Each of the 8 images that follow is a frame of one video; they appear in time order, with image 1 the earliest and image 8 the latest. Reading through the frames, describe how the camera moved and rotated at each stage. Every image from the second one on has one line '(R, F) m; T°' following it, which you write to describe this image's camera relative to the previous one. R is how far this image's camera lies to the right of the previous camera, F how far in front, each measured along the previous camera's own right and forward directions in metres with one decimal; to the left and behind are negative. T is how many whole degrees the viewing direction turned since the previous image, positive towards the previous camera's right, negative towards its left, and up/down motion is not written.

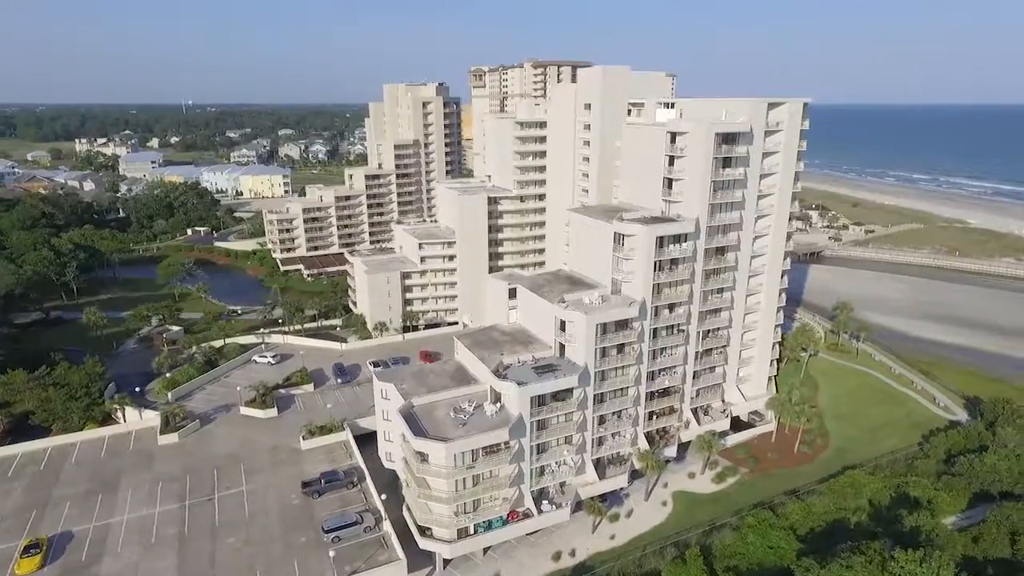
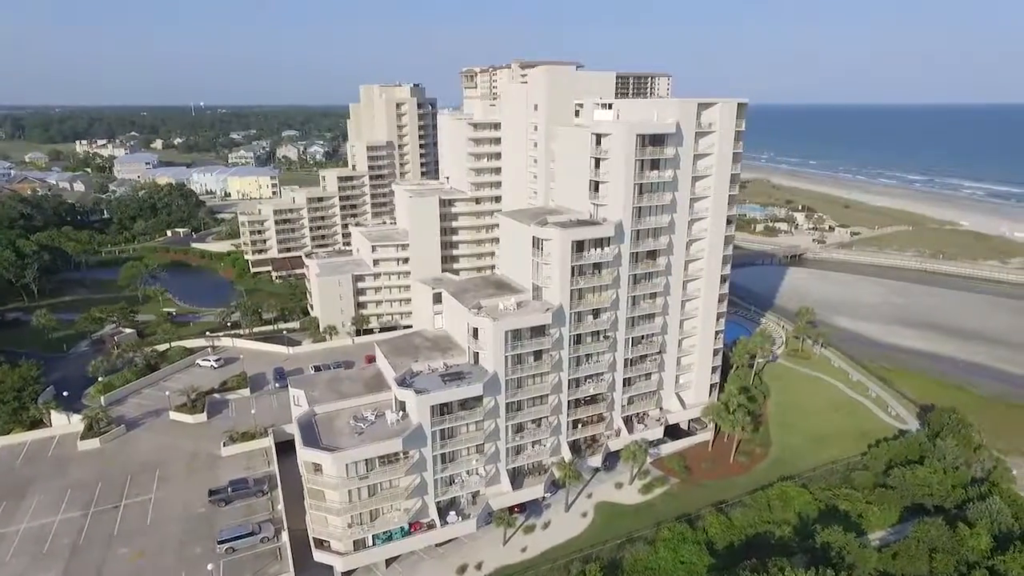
(+7.0, +1.1) m; -1°
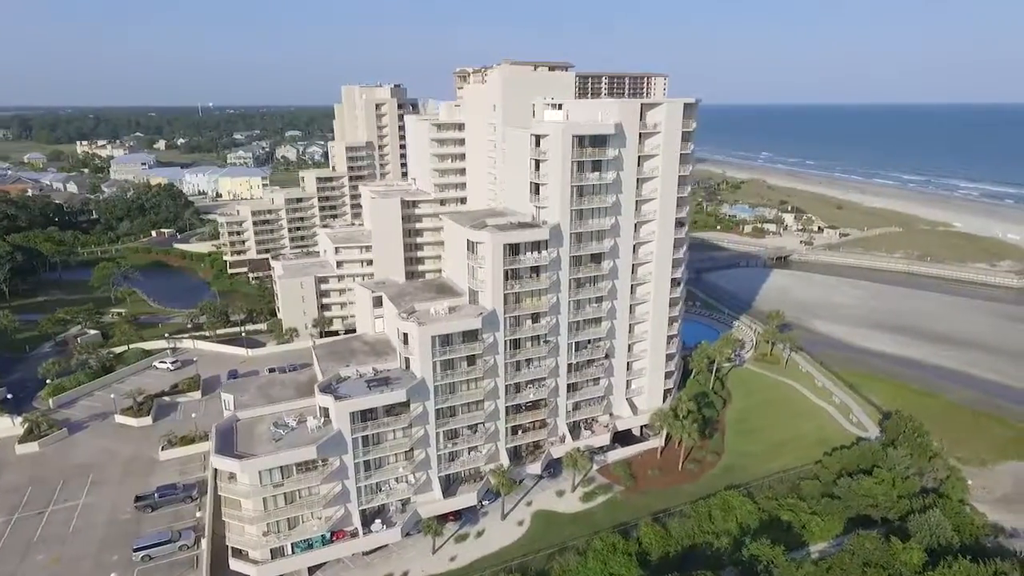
(+5.4, +0.9) m; -1°
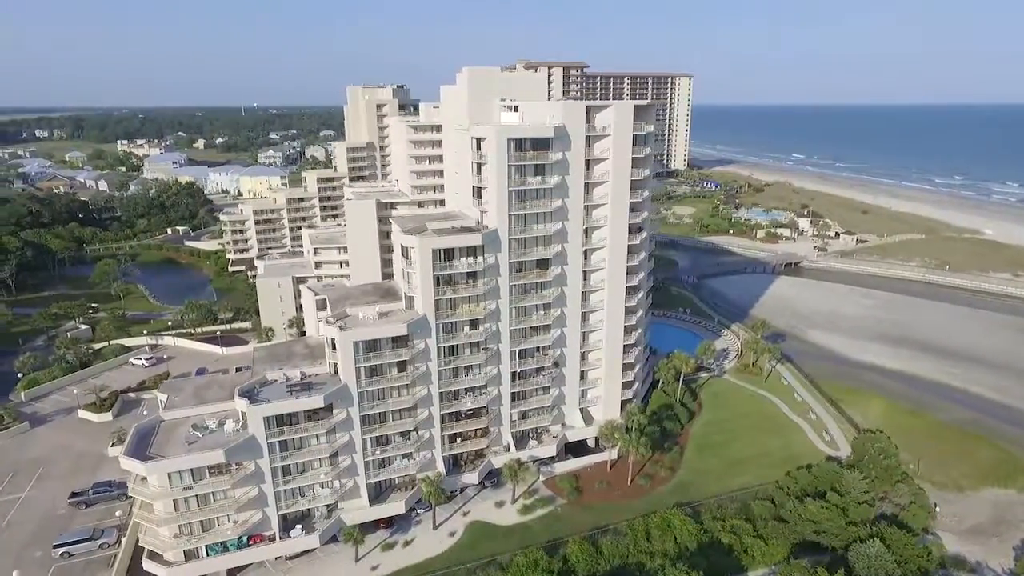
(+7.3, +1.2) m; -3°
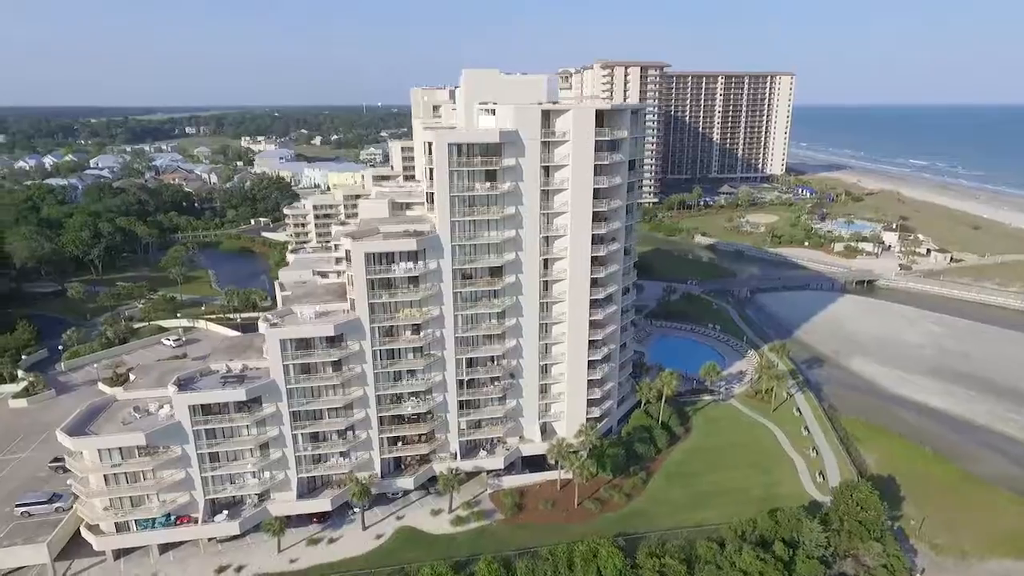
(+11.9, +2.1) m; -10°
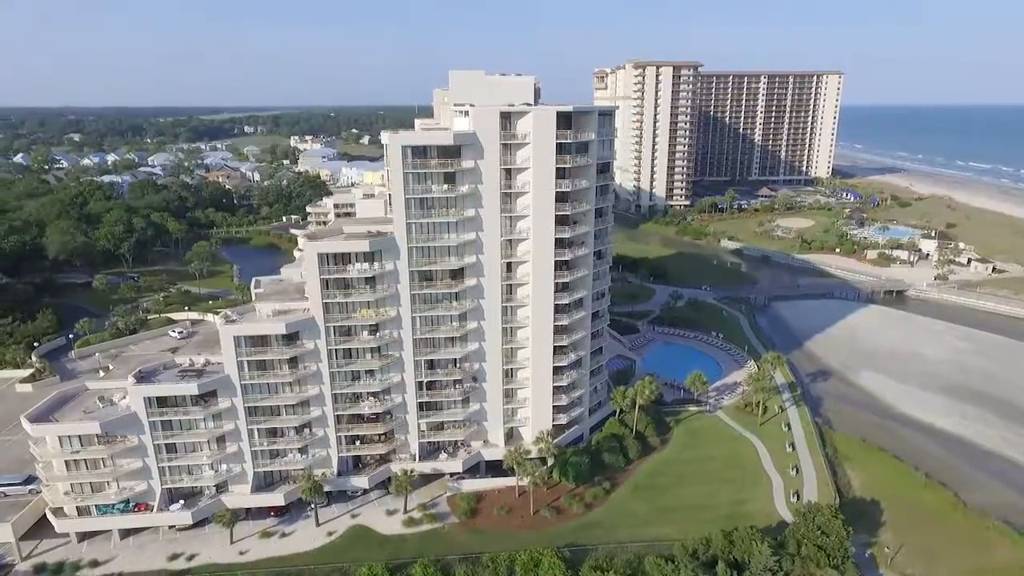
(+6.8, +0.7) m; -5°
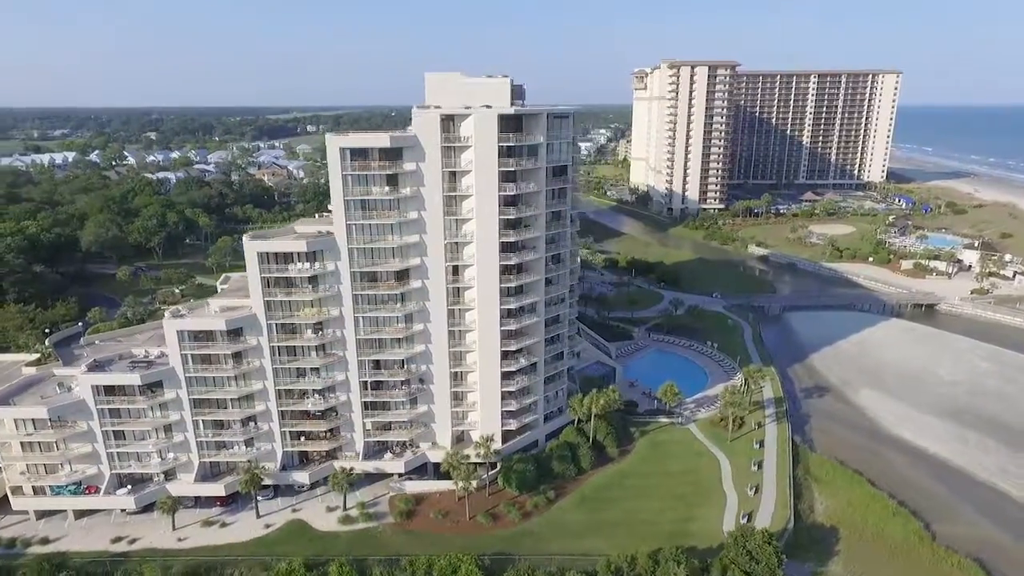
(+8.7, +0.8) m; -5°
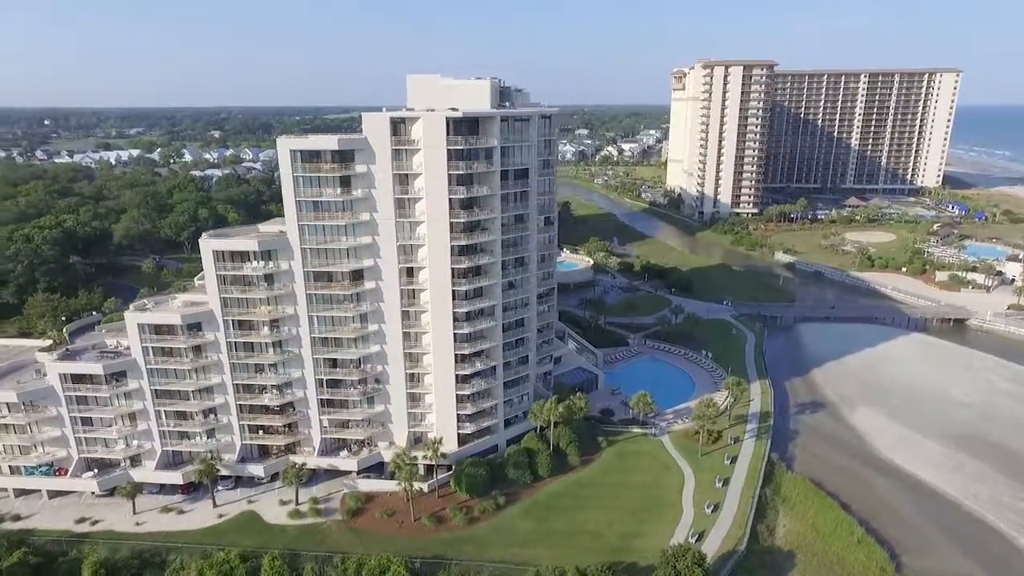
(+7.7, +0.7) m; -5°
